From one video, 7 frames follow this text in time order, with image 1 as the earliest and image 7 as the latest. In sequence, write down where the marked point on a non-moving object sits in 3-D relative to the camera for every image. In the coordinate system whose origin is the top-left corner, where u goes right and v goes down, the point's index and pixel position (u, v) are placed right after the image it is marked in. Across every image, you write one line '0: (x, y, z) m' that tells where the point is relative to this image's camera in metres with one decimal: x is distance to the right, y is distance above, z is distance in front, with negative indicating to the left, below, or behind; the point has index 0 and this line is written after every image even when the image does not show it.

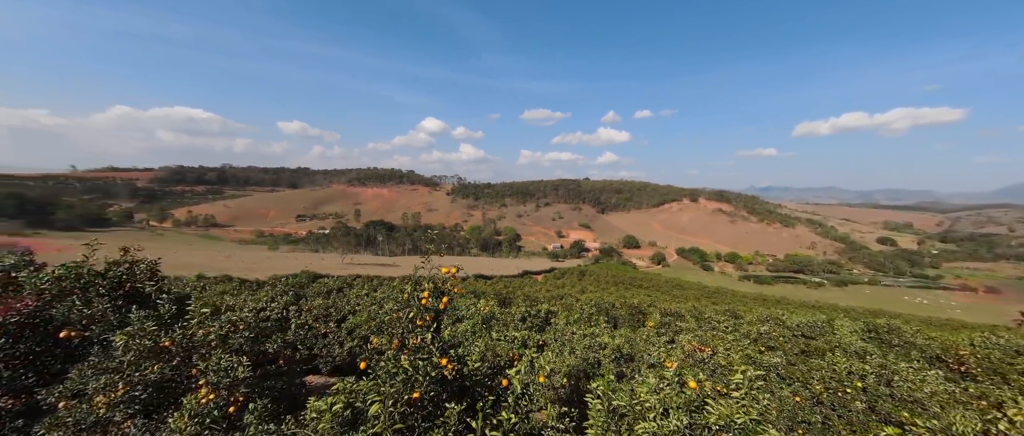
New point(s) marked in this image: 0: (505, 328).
0: (-0.2, -2.2, +7.8) m
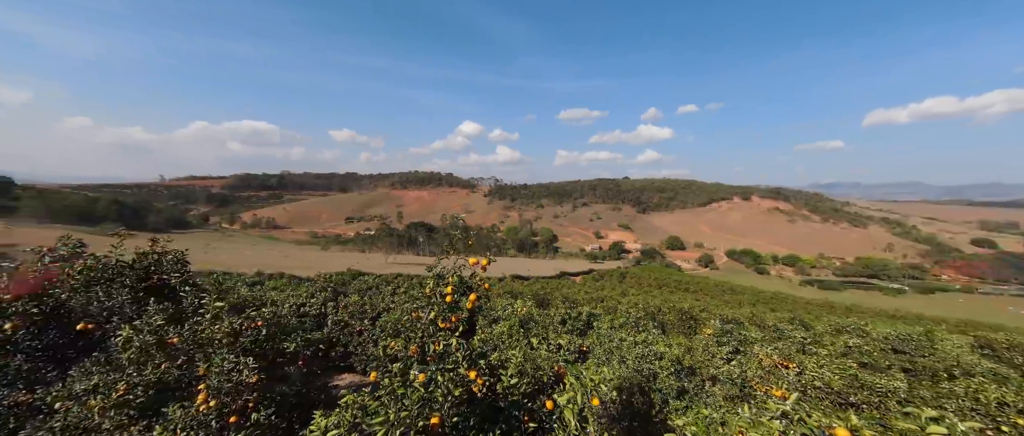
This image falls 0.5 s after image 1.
0: (+0.6, -2.1, +7.1) m
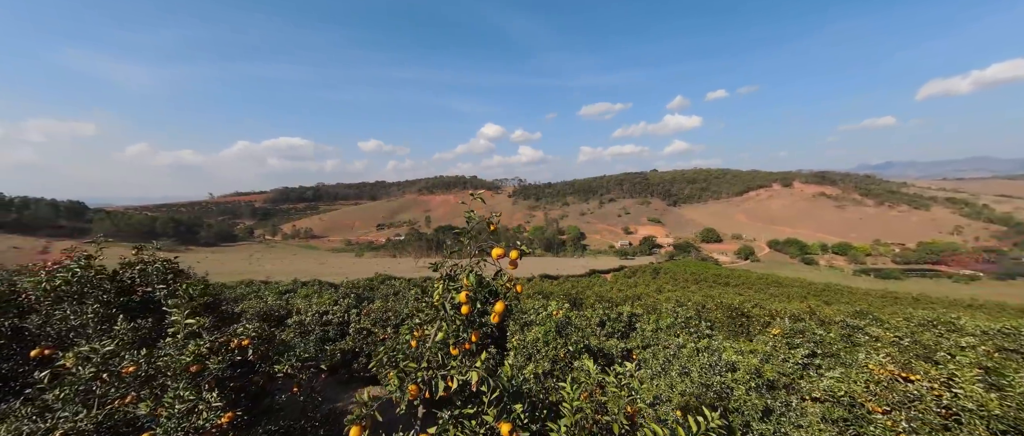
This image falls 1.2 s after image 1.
0: (+1.2, -1.9, +6.3) m
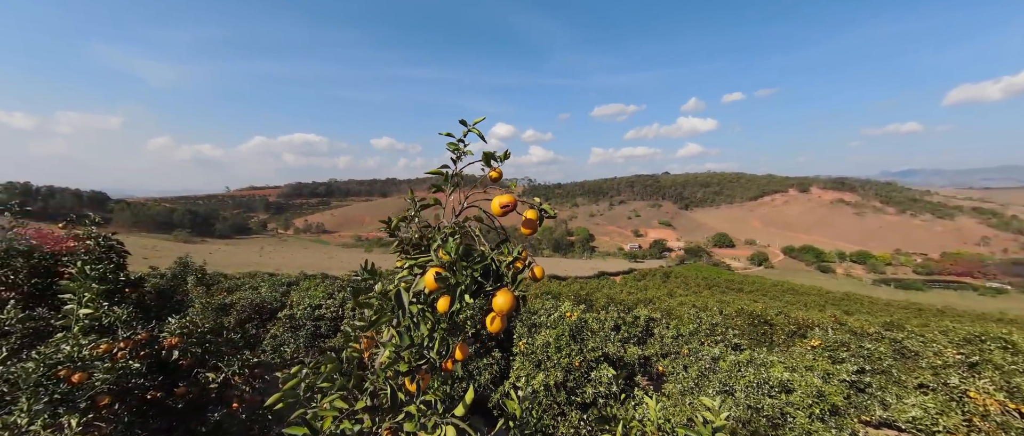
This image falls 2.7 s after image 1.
0: (+1.3, -1.8, +5.5) m
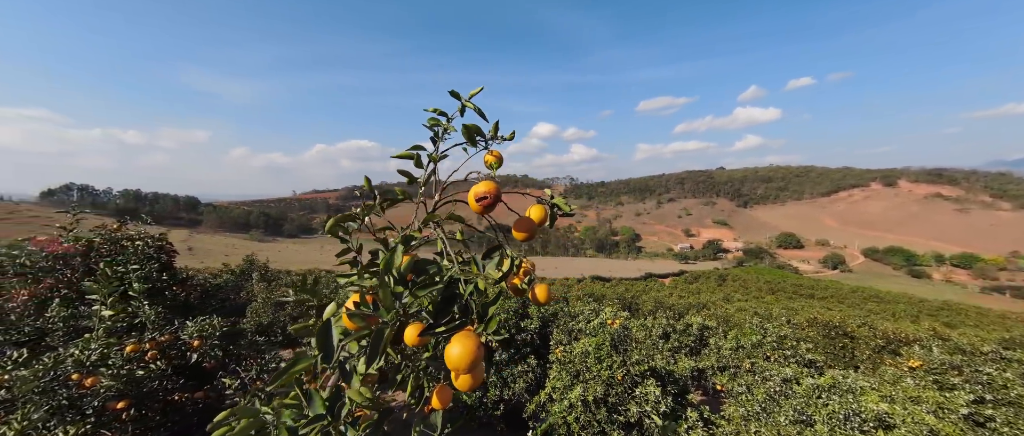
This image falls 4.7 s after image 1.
0: (+1.8, -1.7, +5.0) m
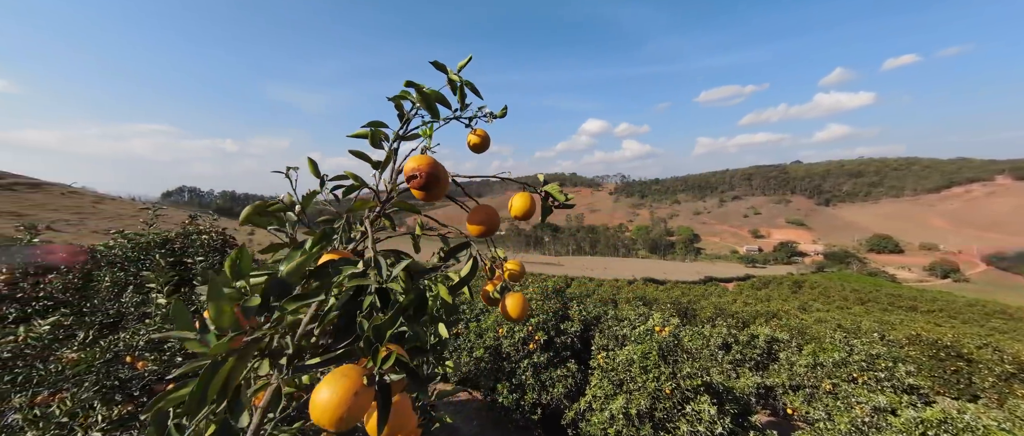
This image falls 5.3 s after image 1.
0: (+2.2, -1.7, +4.5) m
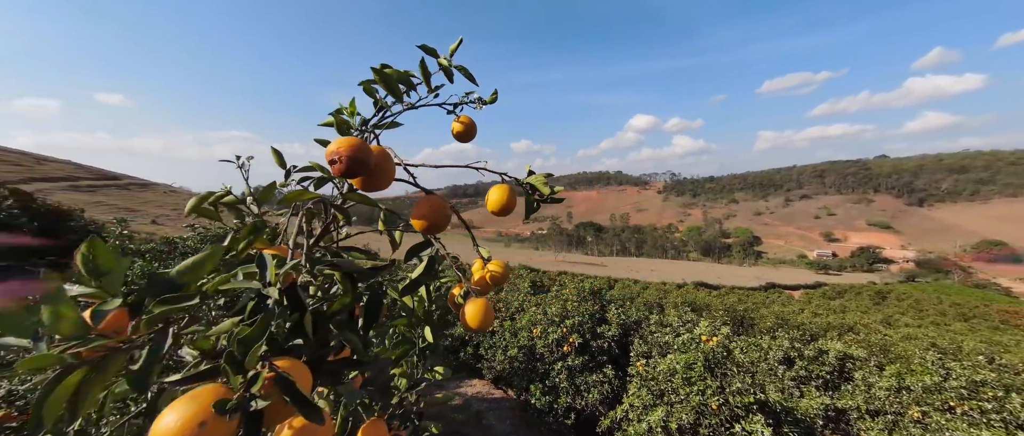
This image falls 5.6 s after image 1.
0: (+2.6, -1.7, +4.0) m
